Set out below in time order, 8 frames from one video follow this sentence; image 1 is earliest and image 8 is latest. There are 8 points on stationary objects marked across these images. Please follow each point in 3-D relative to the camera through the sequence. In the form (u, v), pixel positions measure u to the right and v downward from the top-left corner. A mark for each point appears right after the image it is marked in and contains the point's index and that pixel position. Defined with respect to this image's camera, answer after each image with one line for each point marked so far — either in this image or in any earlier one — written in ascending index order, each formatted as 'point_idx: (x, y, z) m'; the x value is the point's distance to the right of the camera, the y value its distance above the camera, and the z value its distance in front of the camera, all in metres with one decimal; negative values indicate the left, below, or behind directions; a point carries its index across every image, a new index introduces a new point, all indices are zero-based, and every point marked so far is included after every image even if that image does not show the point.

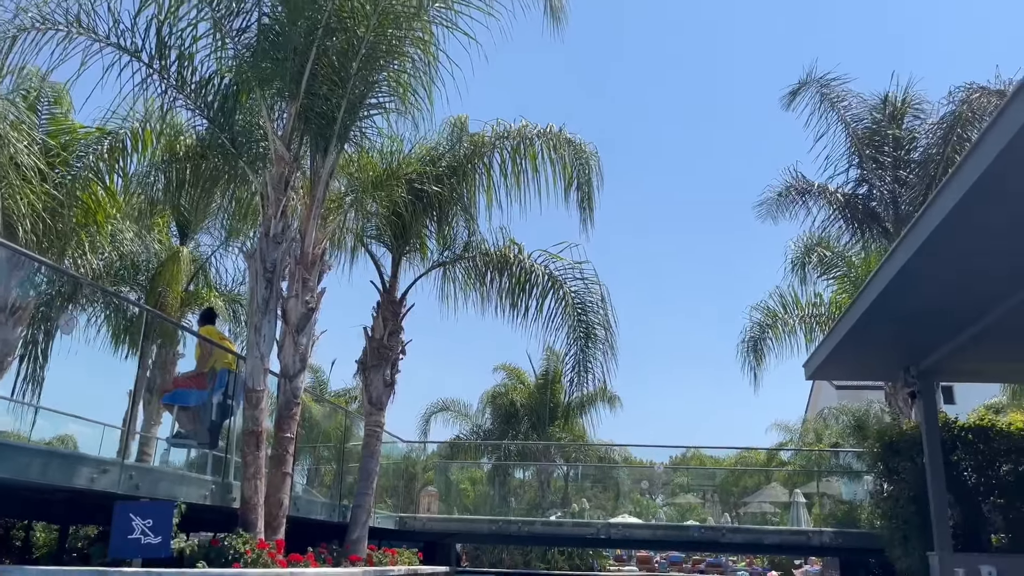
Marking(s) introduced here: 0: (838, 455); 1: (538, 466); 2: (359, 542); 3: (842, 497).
0: (+5.5, -3.1, +14.6) m
1: (+0.5, -3.4, +15.4) m
2: (-2.2, -3.6, +11.4) m
3: (+5.7, -3.7, +14.3) m
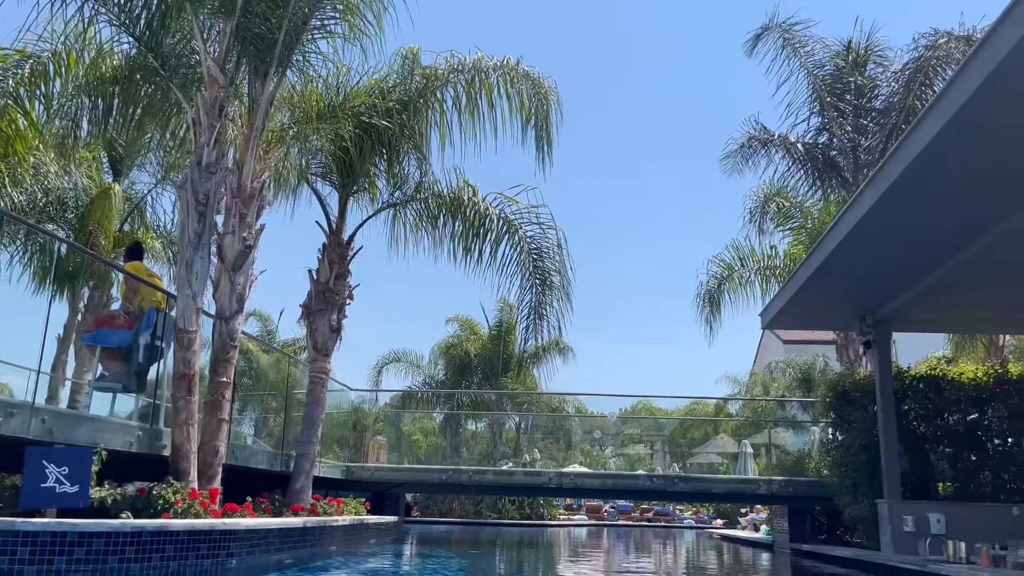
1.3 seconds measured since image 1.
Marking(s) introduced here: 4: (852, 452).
0: (+4.7, -2.2, +14.6) m
1: (-0.4, -2.4, +15.1) m
2: (-2.9, -2.8, +11.0) m
3: (+4.9, -2.8, +14.4) m
4: (+4.8, -2.3, +11.5) m
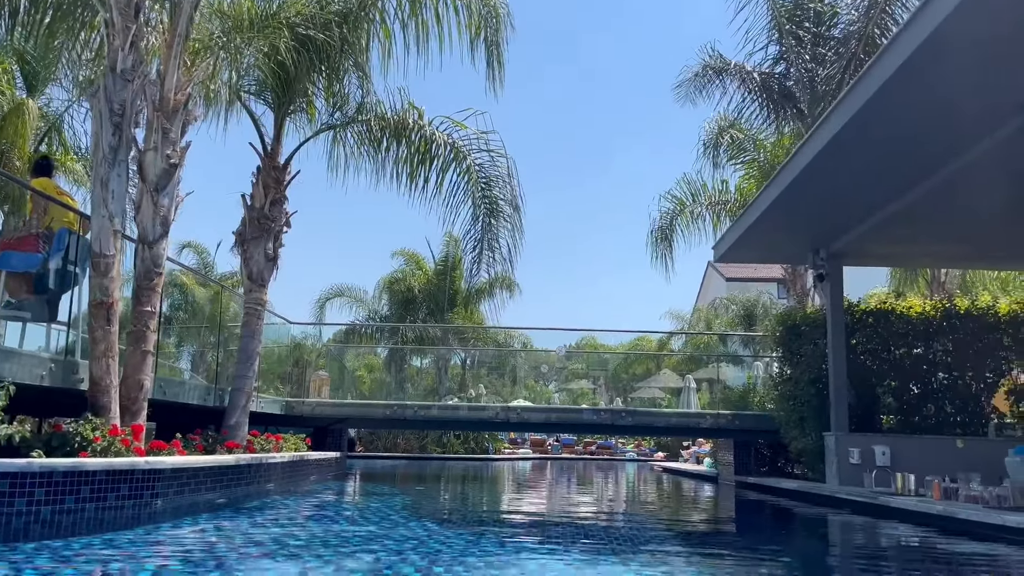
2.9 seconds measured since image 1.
0: (+3.7, -1.0, +14.6) m
1: (-1.4, -1.2, +14.7) m
2: (-3.6, -1.8, +10.5) m
3: (+3.9, -1.7, +14.4) m
4: (+4.1, -1.4, +11.5) m
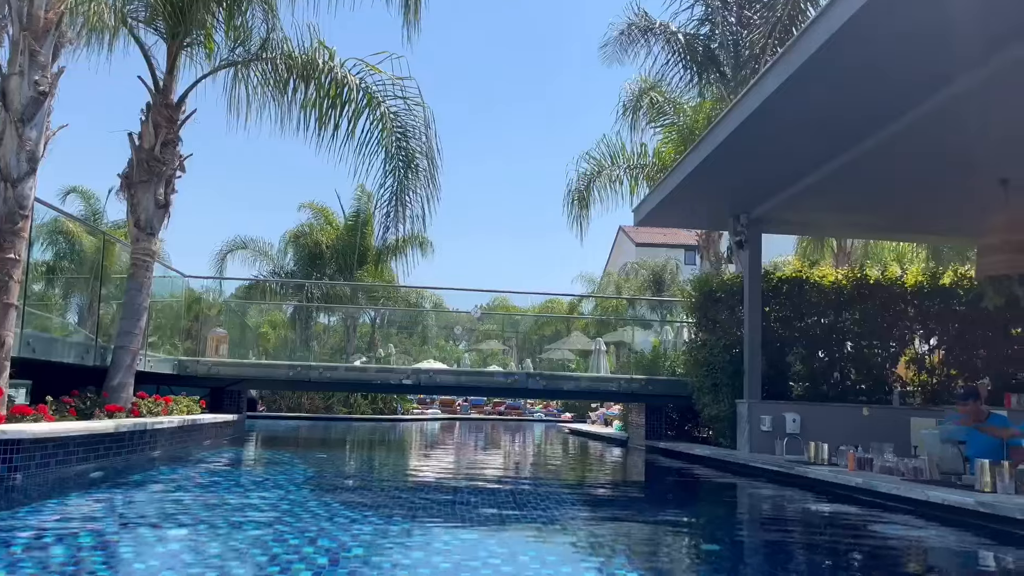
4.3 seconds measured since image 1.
0: (+2.2, -0.3, +14.4) m
1: (-2.9, -0.4, +14.1) m
2: (-4.7, -1.2, +9.7) m
3: (+2.4, -1.1, +14.3) m
4: (+2.9, -0.9, +11.5) m
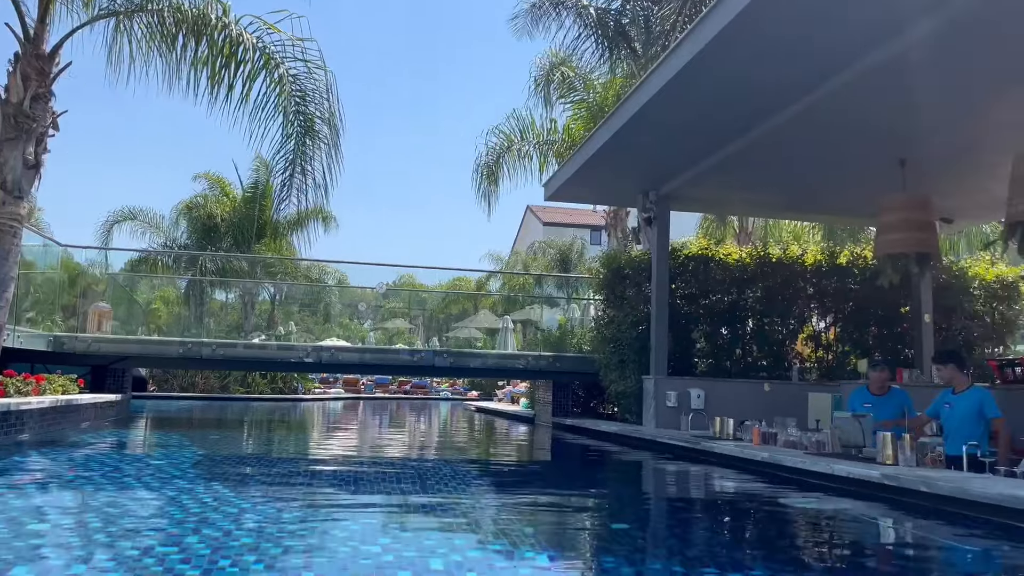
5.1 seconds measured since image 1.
0: (+0.5, +0.1, +14.3) m
1: (-4.5, 0.0, +13.4) m
2: (-5.7, -0.9, +8.8) m
3: (+0.7, -0.6, +14.2) m
4: (+1.5, -0.6, +11.4) m
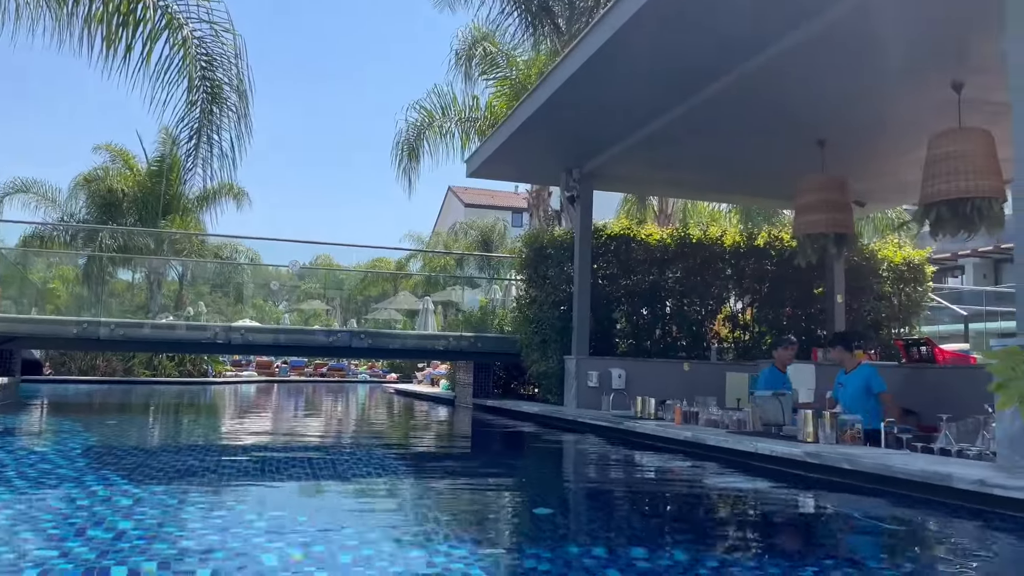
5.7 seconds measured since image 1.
0: (-0.9, +0.4, +14.0) m
1: (-5.8, +0.4, +12.6) m
2: (-6.6, -0.6, +8.0) m
3: (-0.7, -0.3, +14.0) m
4: (+0.4, -0.3, +11.3) m
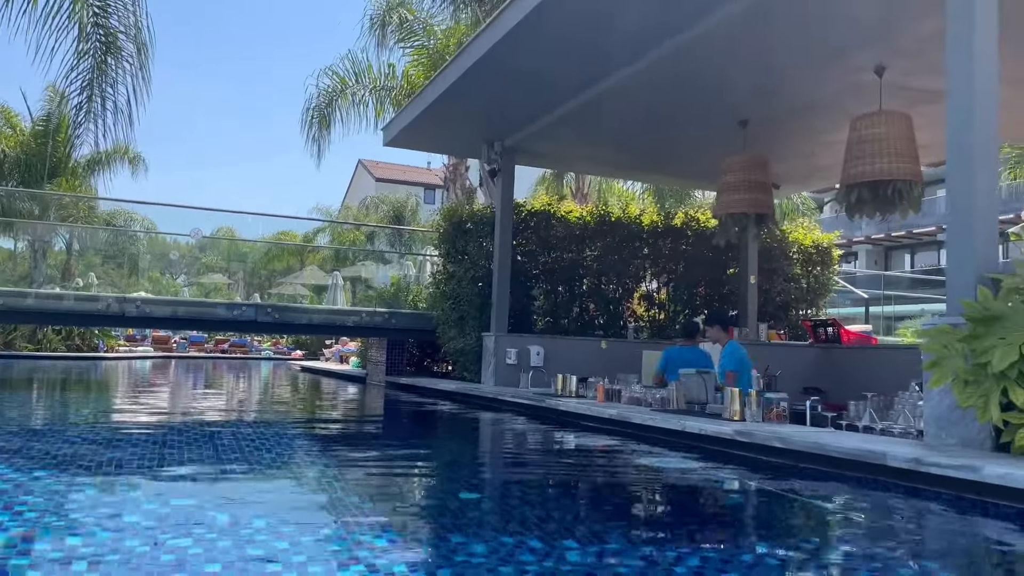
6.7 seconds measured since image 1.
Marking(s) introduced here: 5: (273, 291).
0: (-2.3, +0.9, +13.6) m
1: (-7.0, +0.9, +11.6) m
2: (-7.3, -0.2, +7.0) m
3: (-2.1, +0.1, +13.6) m
4: (-0.7, 0.0, +11.0) m
5: (-3.8, 0.0, +13.0) m
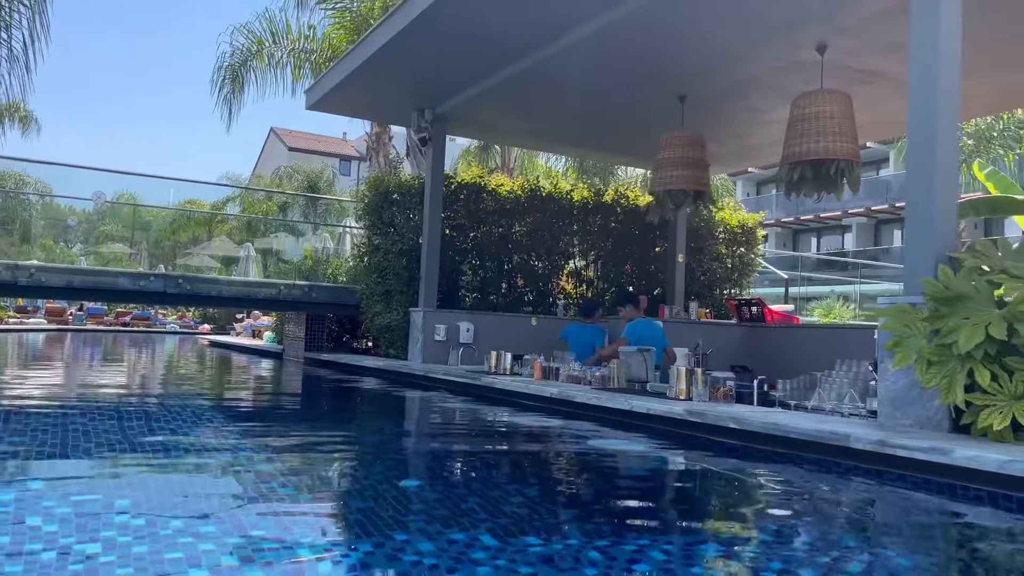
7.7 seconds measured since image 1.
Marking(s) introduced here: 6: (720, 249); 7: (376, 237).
0: (-3.5, +1.3, +13.0) m
1: (-8.0, +1.3, +10.5) m
2: (-7.8, +0.1, +5.9) m
3: (-3.3, +0.6, +13.0) m
4: (-1.7, +0.4, +10.6) m
5: (-4.9, +0.4, +12.2) m
6: (+3.2, +0.6, +12.3) m
7: (-1.9, +0.7, +11.1) m
